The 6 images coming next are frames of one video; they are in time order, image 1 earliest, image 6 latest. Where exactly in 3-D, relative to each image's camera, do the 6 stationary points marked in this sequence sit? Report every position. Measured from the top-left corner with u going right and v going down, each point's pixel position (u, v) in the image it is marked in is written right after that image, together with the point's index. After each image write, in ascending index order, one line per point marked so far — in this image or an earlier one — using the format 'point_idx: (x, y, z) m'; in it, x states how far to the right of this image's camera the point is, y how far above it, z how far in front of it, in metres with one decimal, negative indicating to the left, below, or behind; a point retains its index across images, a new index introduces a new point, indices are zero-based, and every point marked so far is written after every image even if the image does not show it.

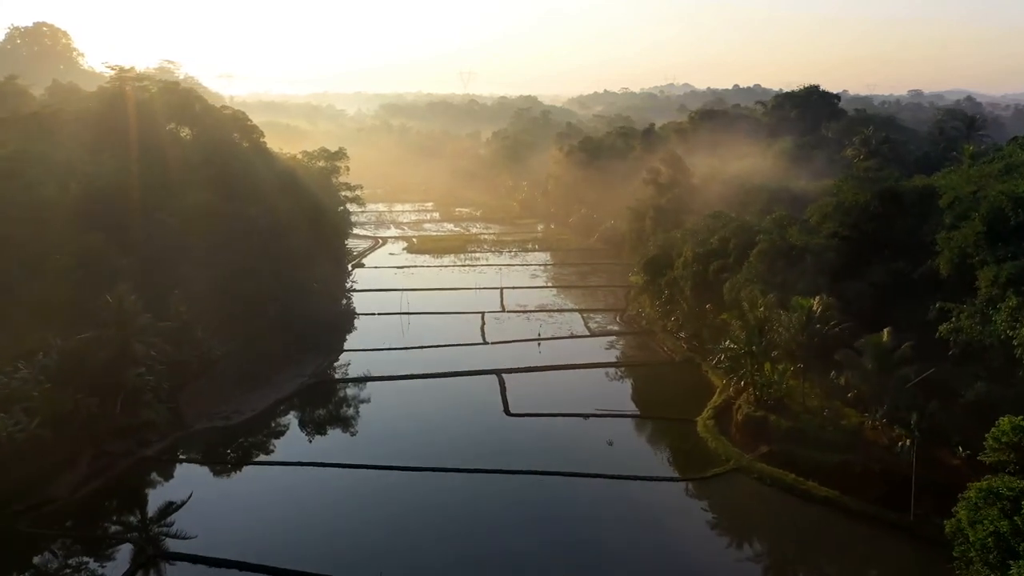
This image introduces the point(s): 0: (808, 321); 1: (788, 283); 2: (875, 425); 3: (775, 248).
0: (+7.2, -0.8, +16.6) m
1: (+7.7, +0.1, +19.0) m
2: (+8.7, -3.3, +16.3) m
3: (+7.6, +1.2, +19.6) m
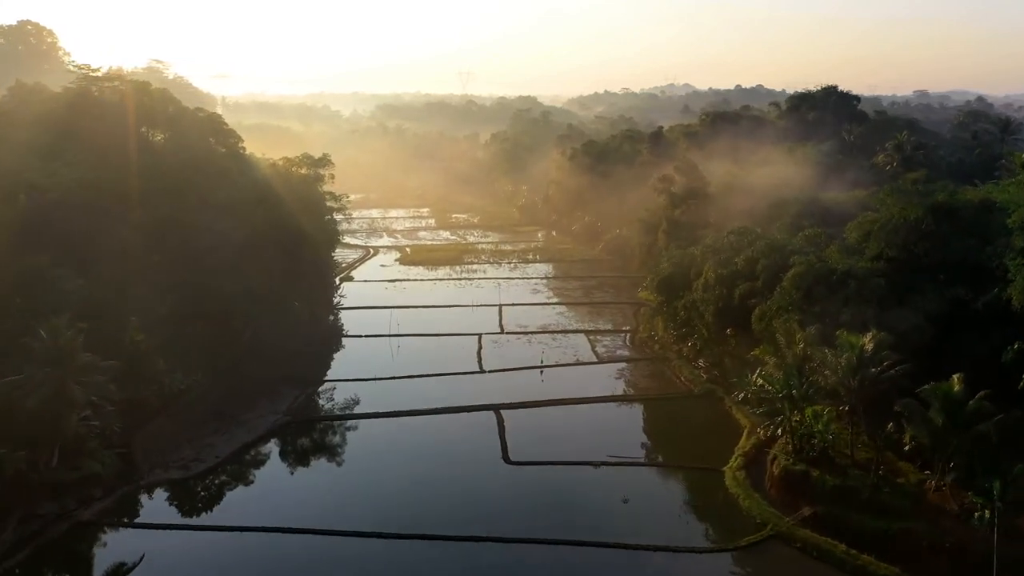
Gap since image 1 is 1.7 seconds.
0: (+7.2, -1.6, +14.2) m
1: (+7.7, -0.6, +16.6) m
2: (+8.7, -4.0, +13.9) m
3: (+7.6, +0.4, +17.1) m
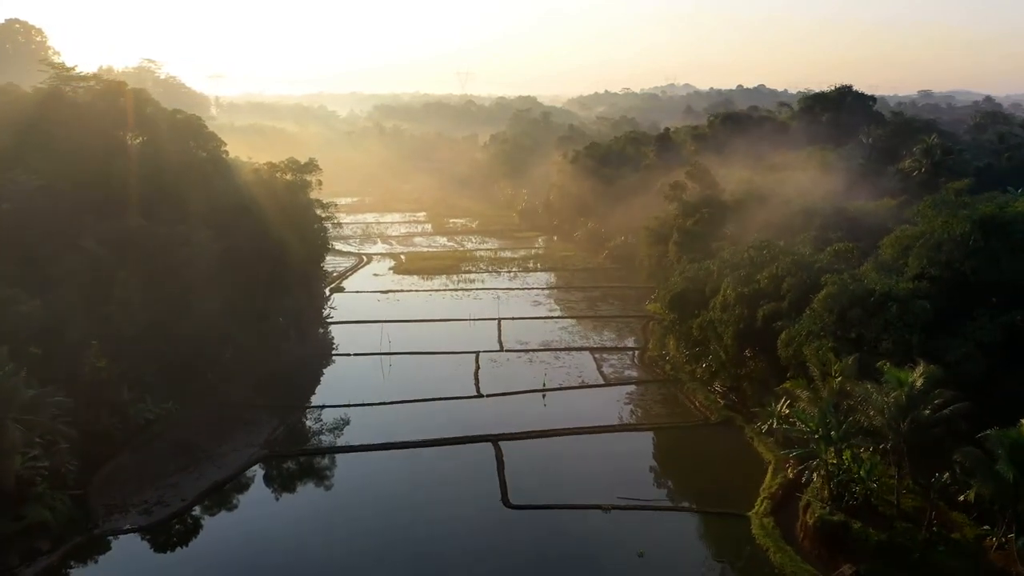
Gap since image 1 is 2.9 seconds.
0: (+7.2, -2.1, +12.4) m
1: (+7.7, -1.1, +14.8) m
2: (+8.7, -4.6, +12.1) m
3: (+7.6, -0.1, +15.3) m
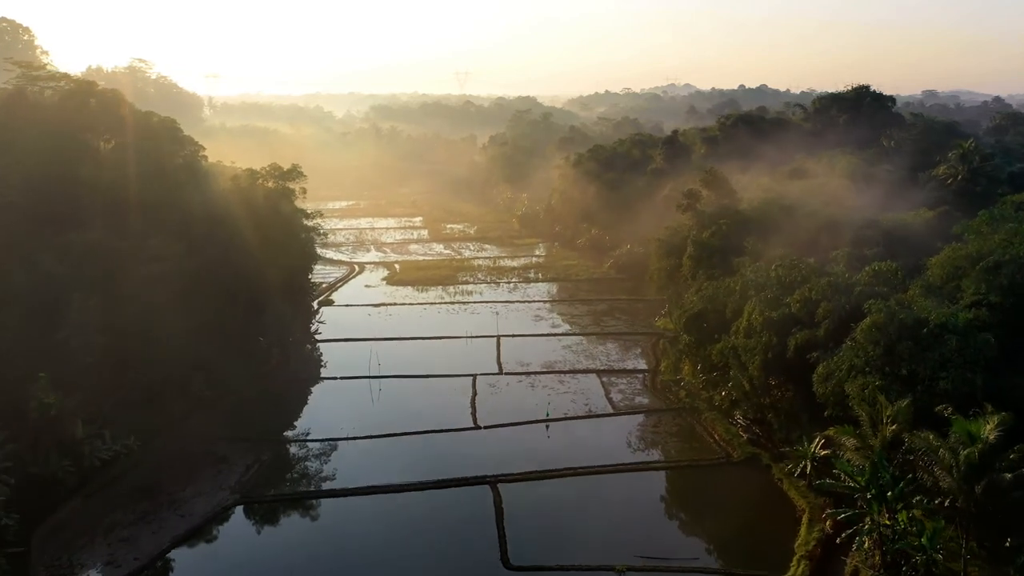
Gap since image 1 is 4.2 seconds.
0: (+7.3, -2.7, +10.5) m
1: (+7.7, -1.7, +12.8) m
2: (+8.7, -5.1, +10.2) m
3: (+7.6, -0.7, +13.4) m
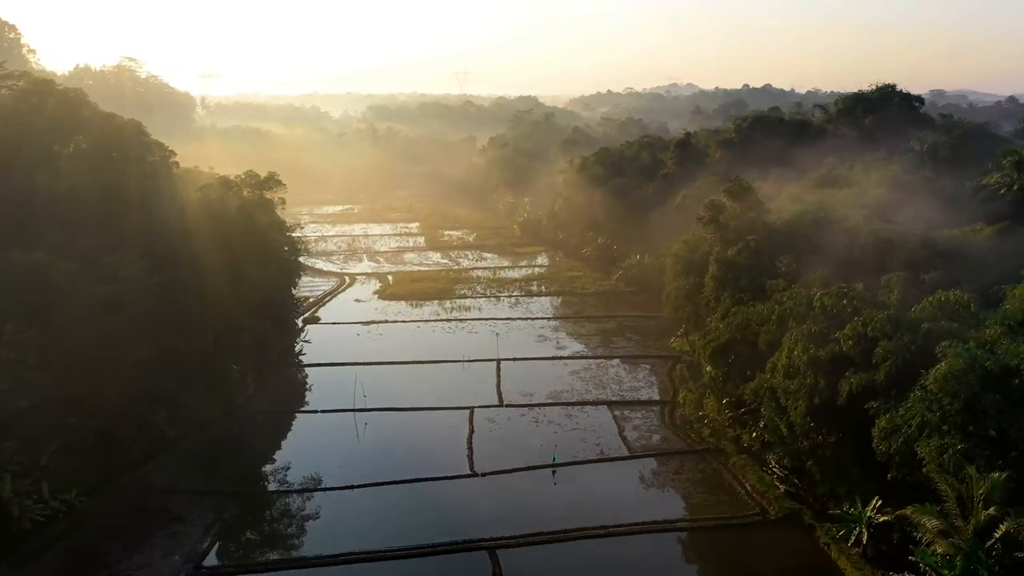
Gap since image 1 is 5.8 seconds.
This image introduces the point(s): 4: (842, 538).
0: (+7.3, -3.3, +8.1) m
1: (+7.7, -2.4, +10.5) m
2: (+8.8, -5.8, +7.8) m
3: (+7.7, -1.3, +11.1) m
4: (+6.7, -5.1, +13.8) m
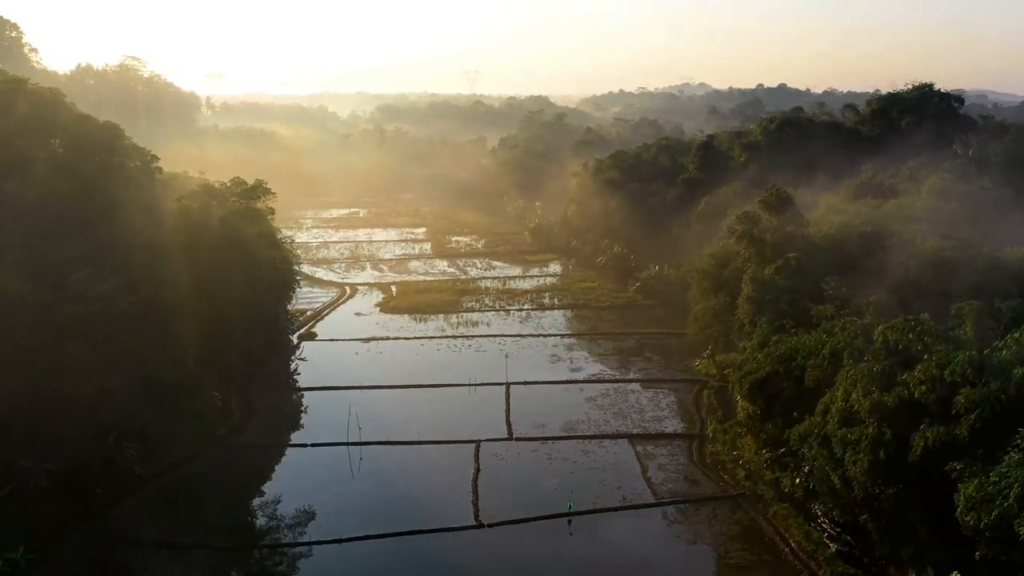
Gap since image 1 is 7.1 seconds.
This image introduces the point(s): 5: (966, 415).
0: (+7.4, -3.9, +6.0) m
1: (+7.9, -3.0, +8.4) m
2: (+8.8, -6.4, +5.7) m
3: (+7.8, -1.9, +9.0) m
4: (+6.9, -5.7, +11.7) m
5: (+7.1, -2.0, +10.7) m
